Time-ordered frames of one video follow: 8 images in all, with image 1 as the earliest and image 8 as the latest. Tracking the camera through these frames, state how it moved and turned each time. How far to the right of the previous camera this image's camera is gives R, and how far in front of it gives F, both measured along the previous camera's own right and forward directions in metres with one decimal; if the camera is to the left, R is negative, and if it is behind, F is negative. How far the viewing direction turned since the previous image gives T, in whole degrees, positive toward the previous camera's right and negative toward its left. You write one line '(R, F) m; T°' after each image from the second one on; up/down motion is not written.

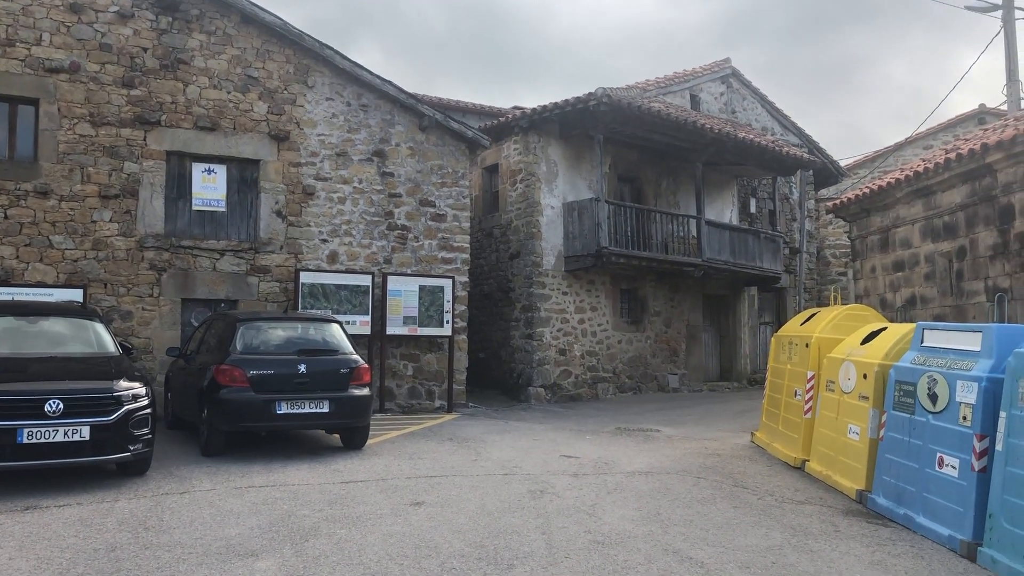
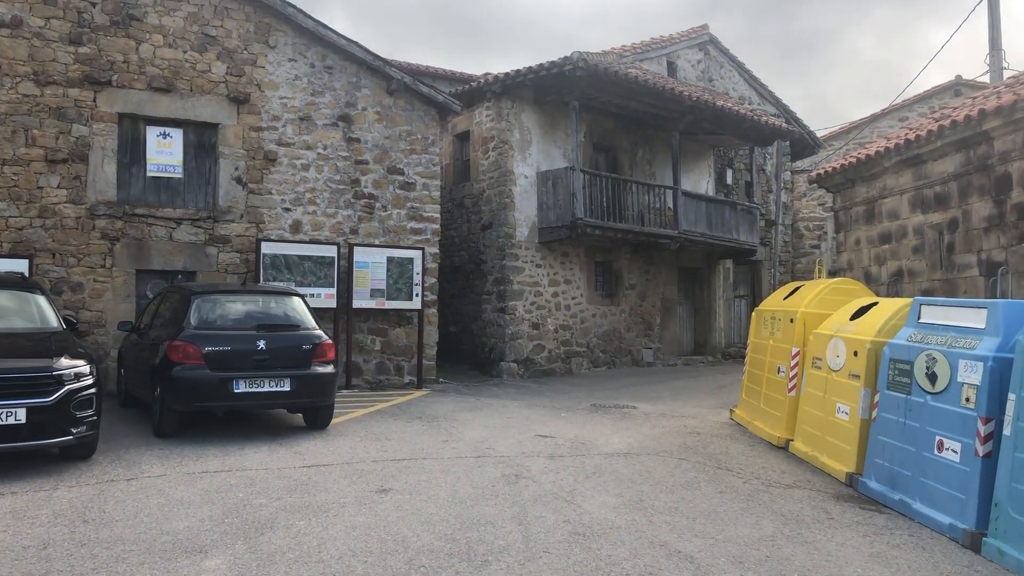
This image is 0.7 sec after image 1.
(0.0, +0.4) m; +2°
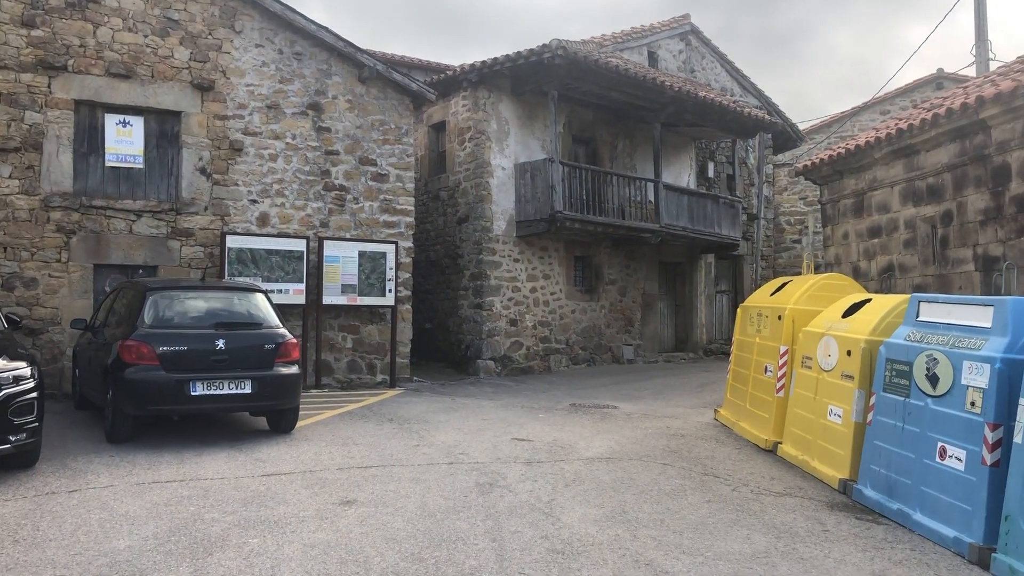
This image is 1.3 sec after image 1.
(0.0, +0.4) m; +1°
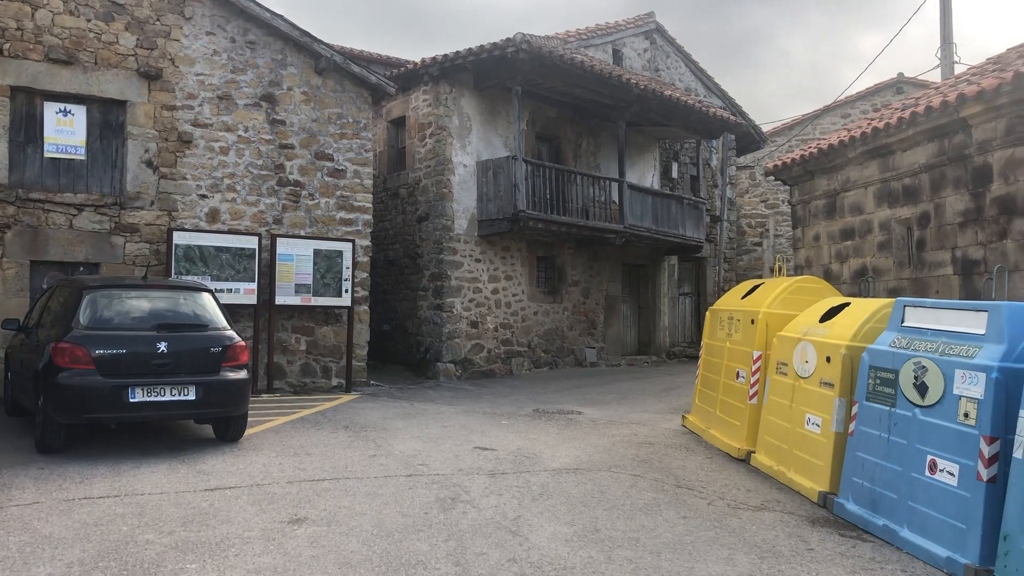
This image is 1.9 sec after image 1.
(0.0, +0.3) m; +3°
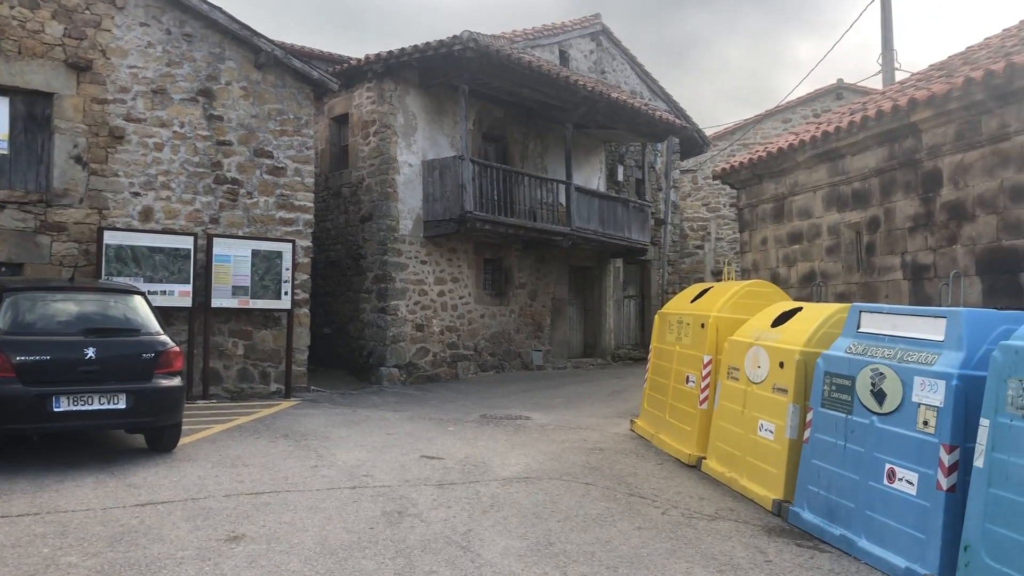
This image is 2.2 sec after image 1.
(0.0, +0.2) m; +4°
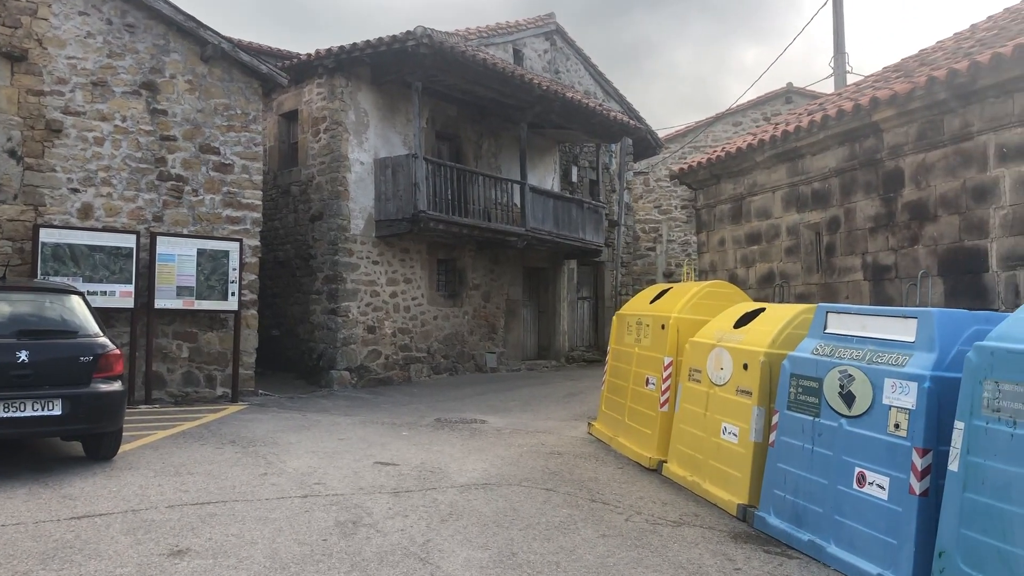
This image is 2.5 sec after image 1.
(0.0, +0.2) m; +3°
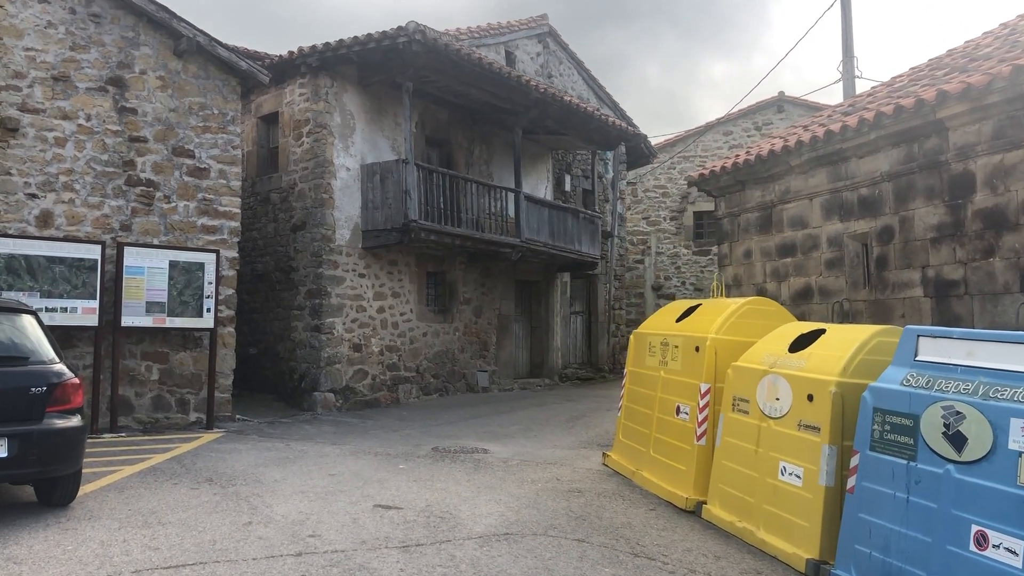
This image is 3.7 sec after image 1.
(-0.3, +0.7) m; +2°
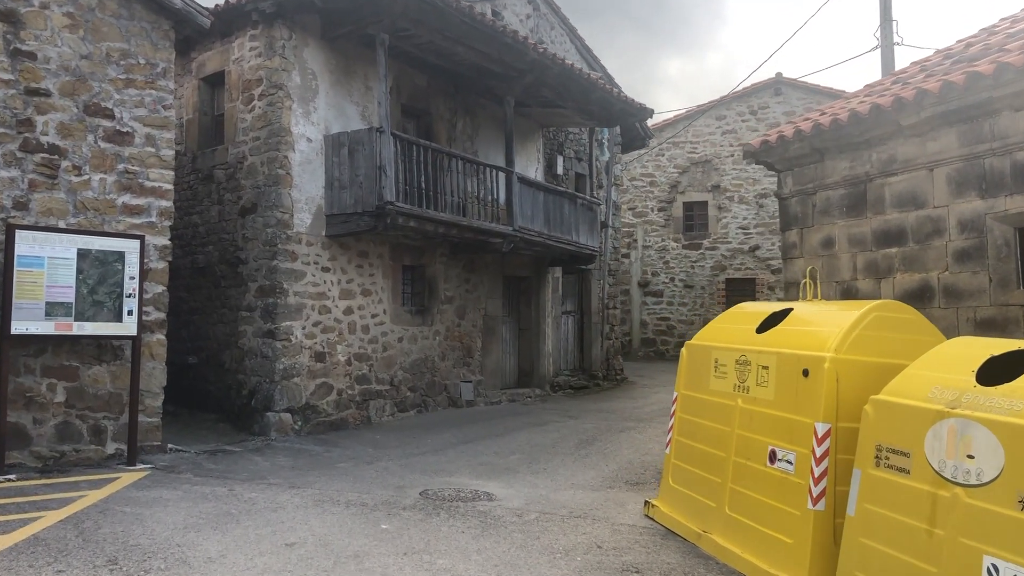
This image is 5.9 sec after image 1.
(-0.3, +1.7) m; +3°
